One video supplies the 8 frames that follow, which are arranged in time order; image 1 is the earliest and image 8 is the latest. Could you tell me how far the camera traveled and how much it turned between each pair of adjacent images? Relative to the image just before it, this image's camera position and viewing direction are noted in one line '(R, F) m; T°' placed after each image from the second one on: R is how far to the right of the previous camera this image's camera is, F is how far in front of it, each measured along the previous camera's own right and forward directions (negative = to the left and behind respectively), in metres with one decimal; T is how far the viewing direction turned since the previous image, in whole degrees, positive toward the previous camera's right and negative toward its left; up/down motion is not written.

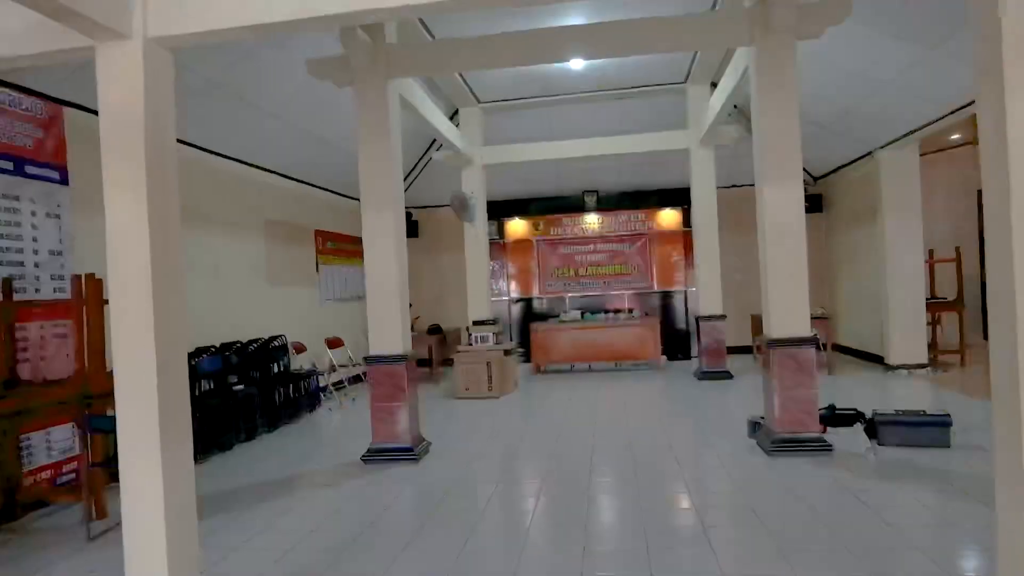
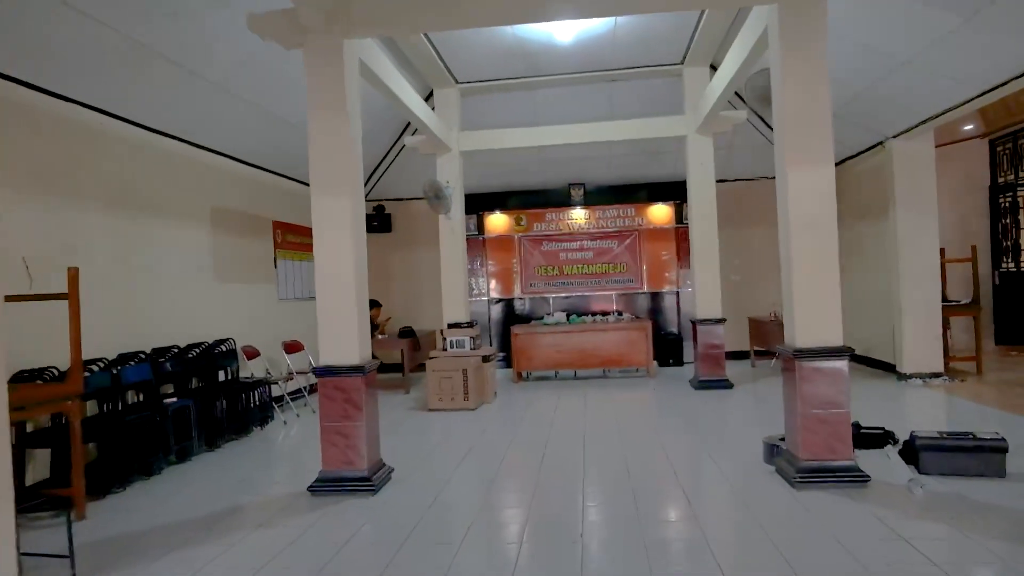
(0.0, +0.7) m; +2°
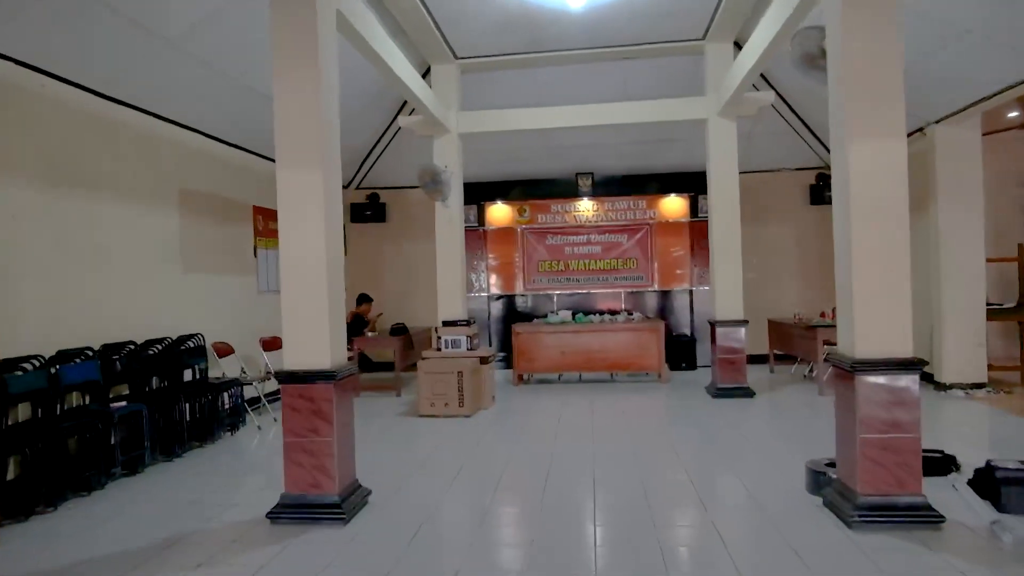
(0.0, +0.6) m; 0°
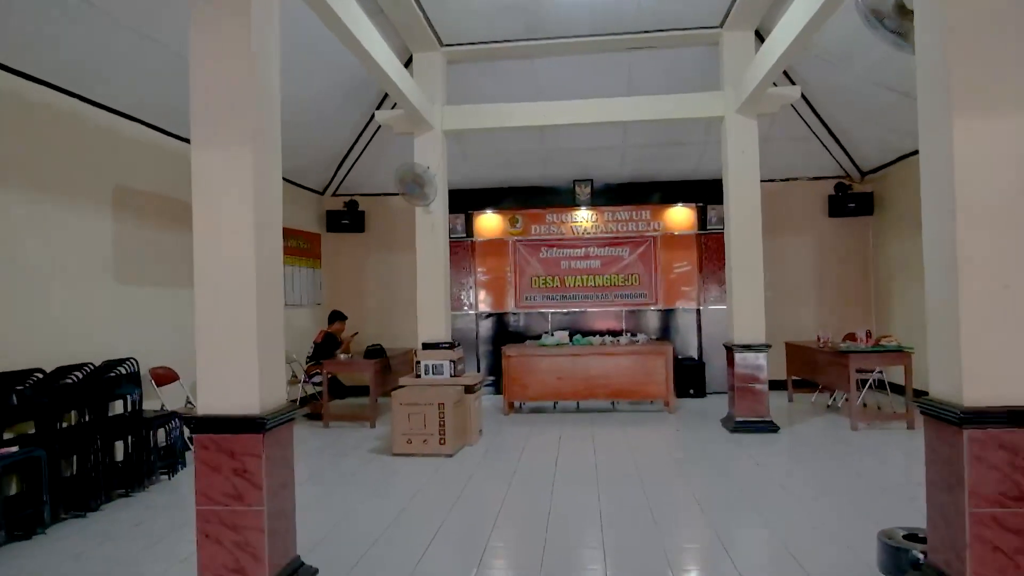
(0.0, +0.8) m; +1°
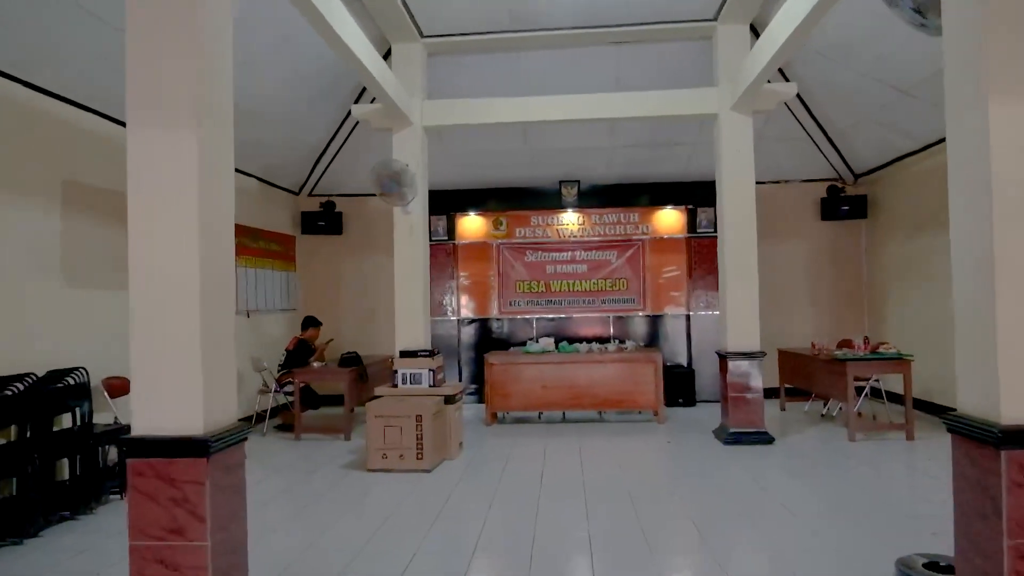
(0.0, +0.3) m; +1°
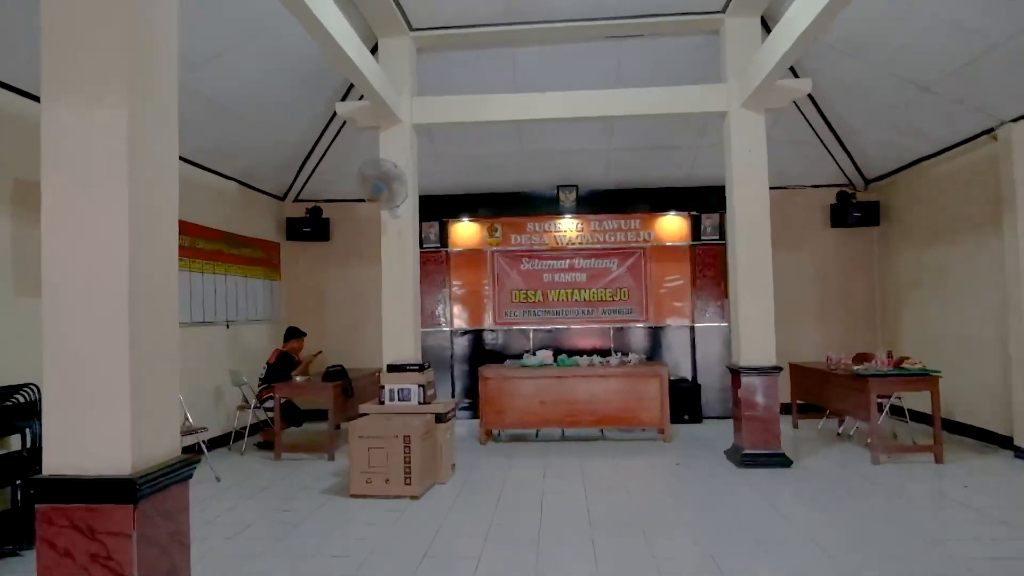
(0.0, +0.4) m; 0°
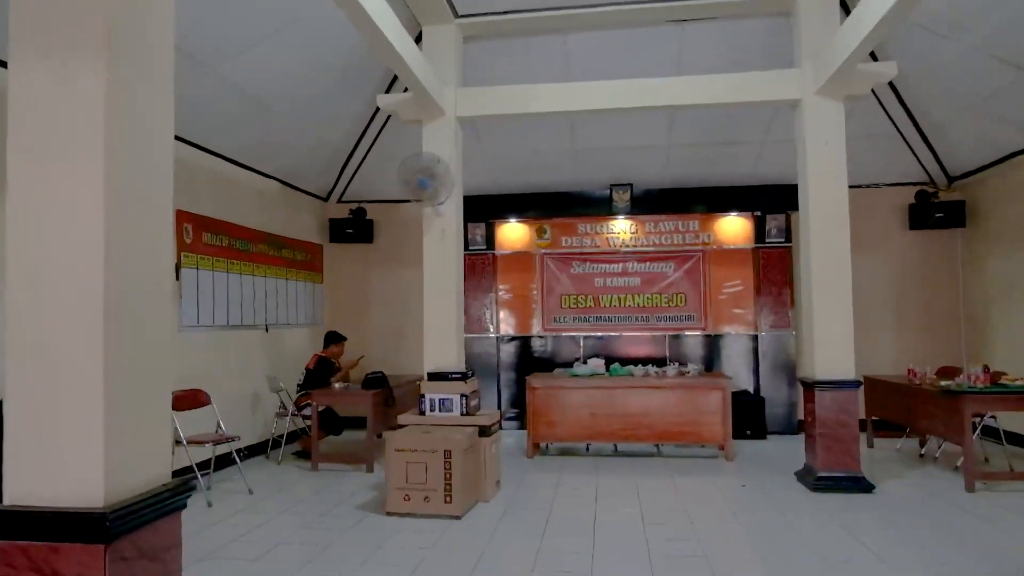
(0.0, +0.4) m; -4°
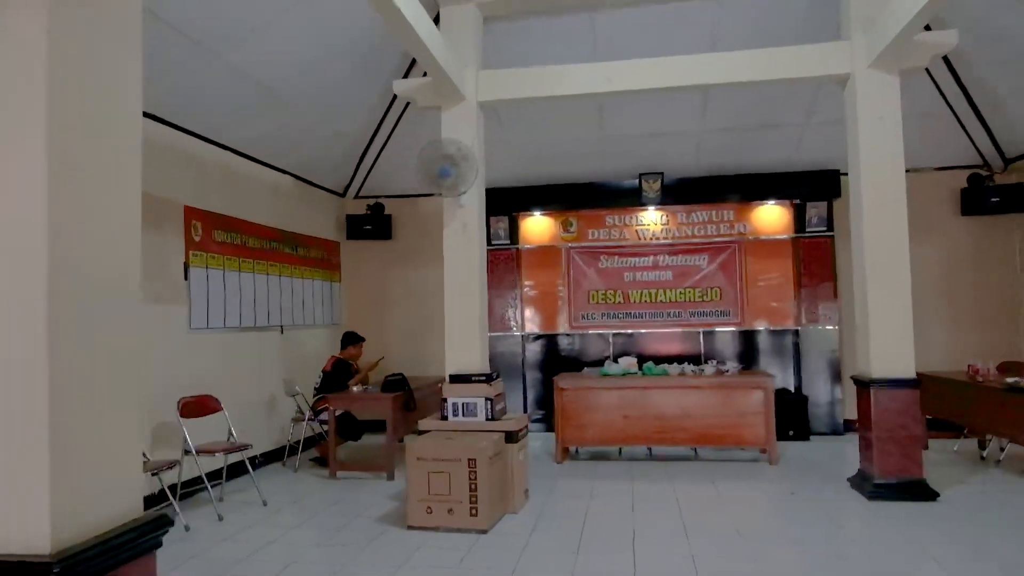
(0.0, +0.3) m; -2°
